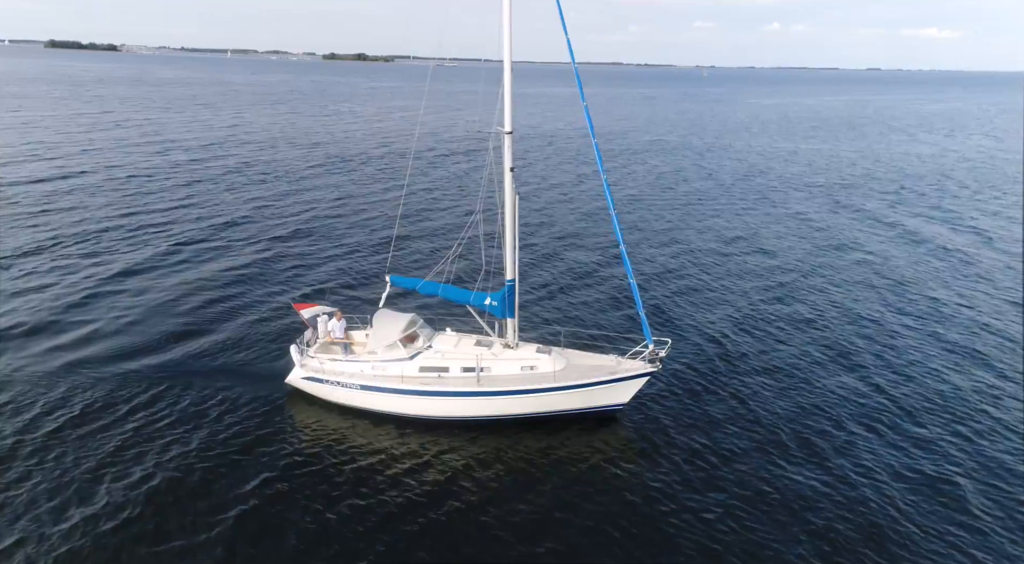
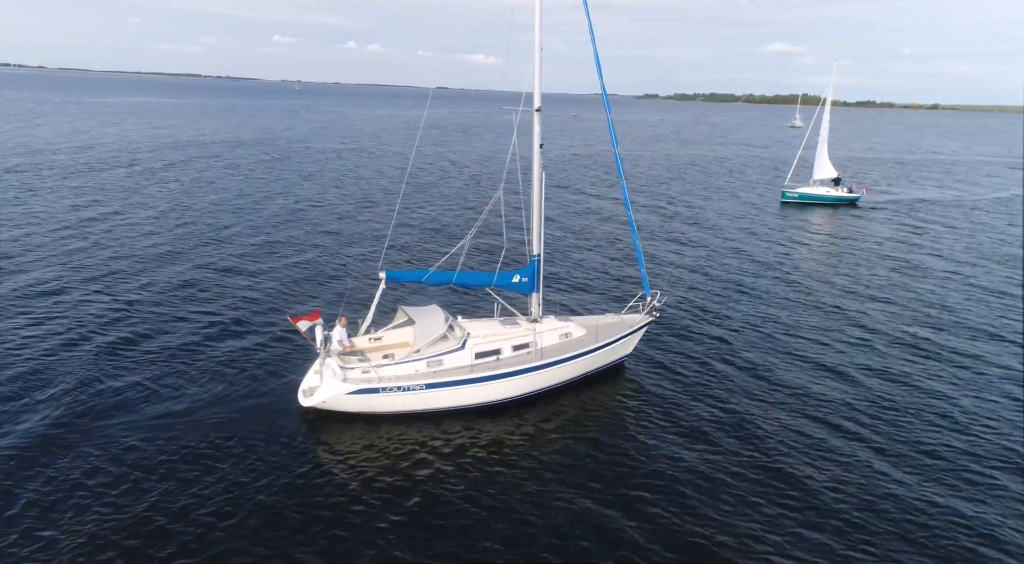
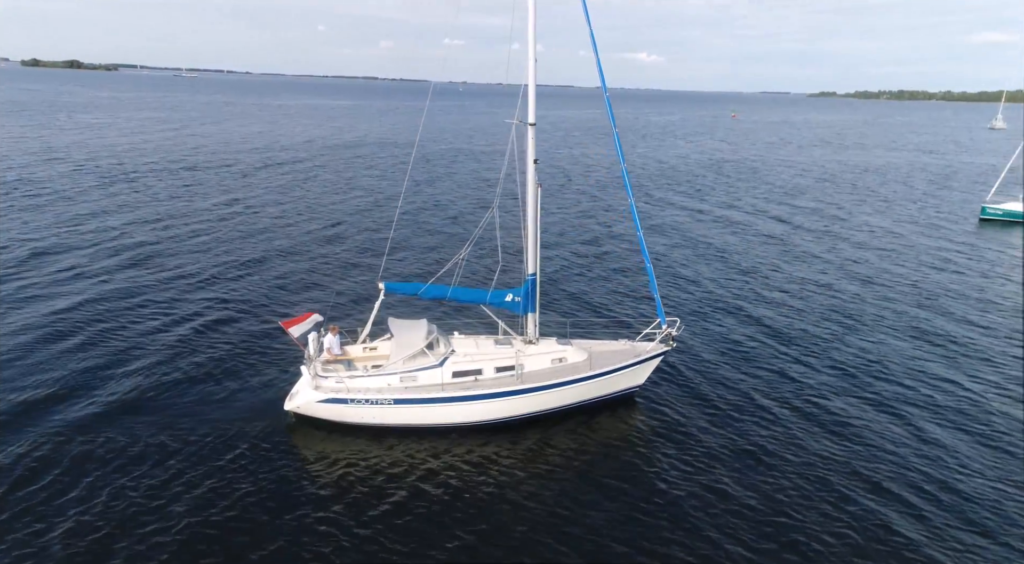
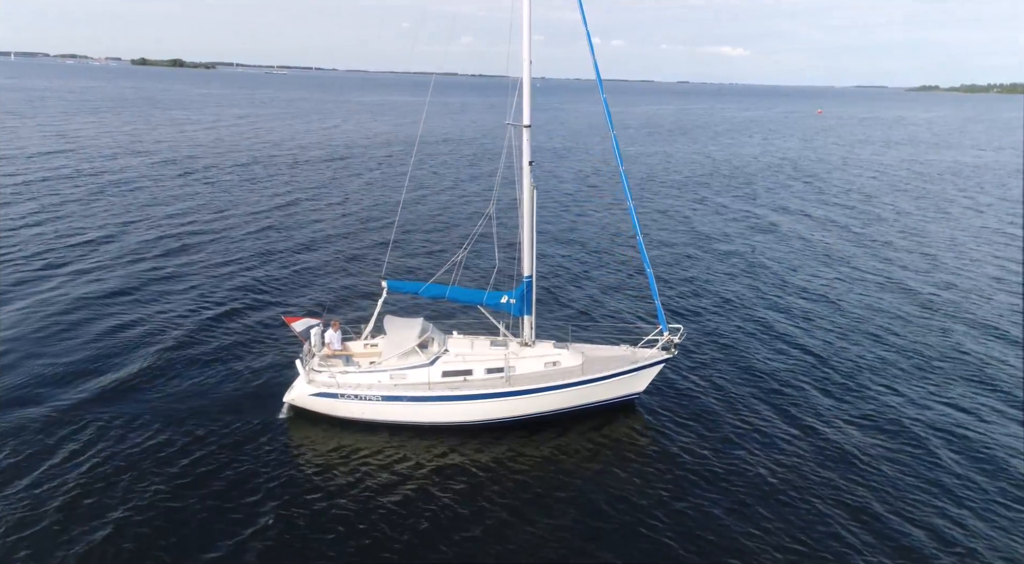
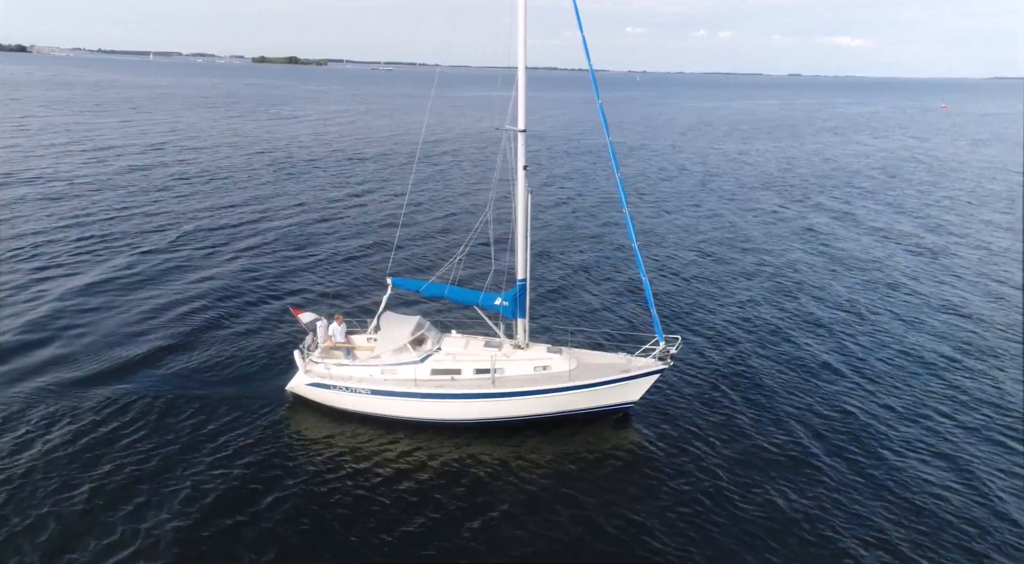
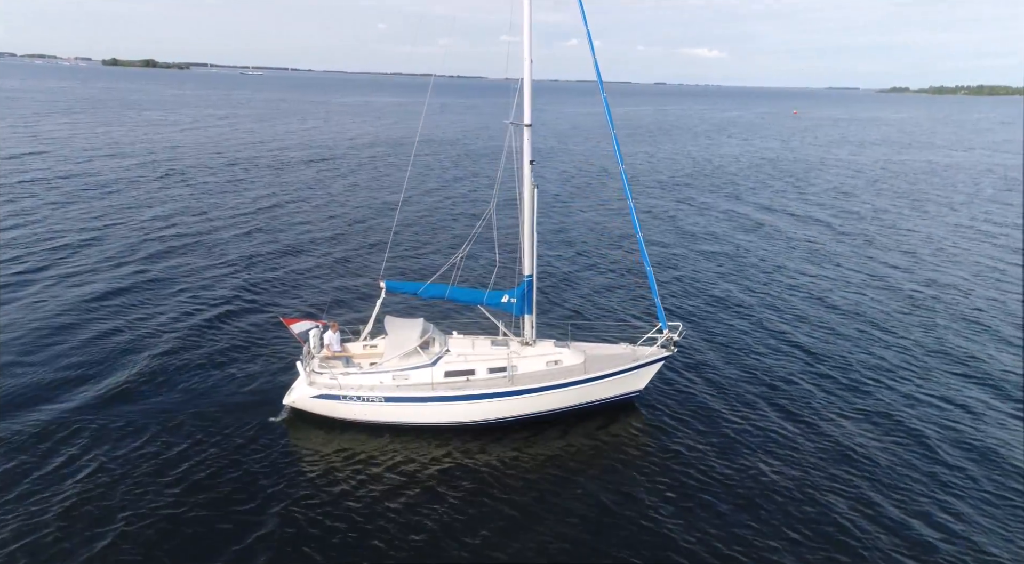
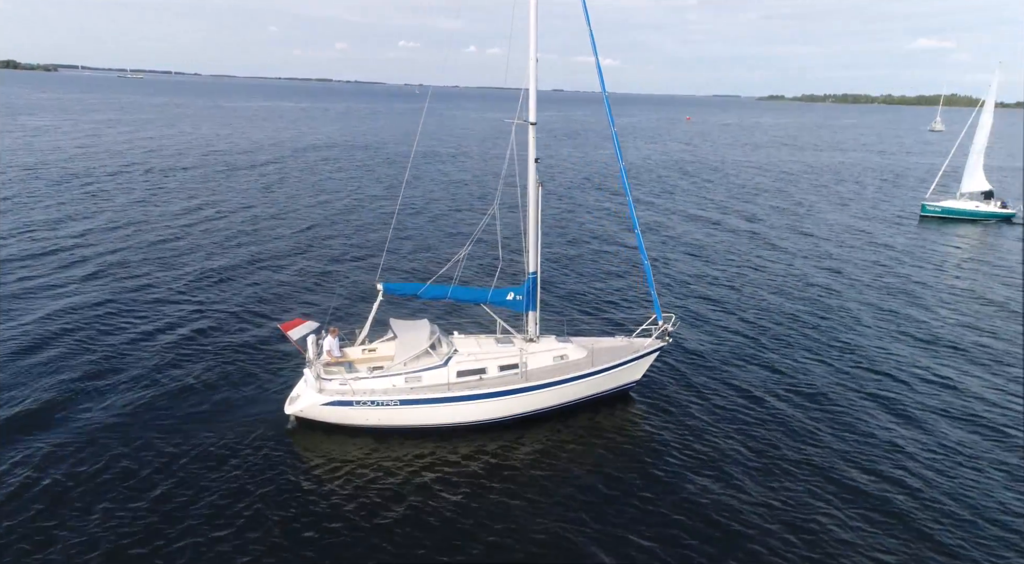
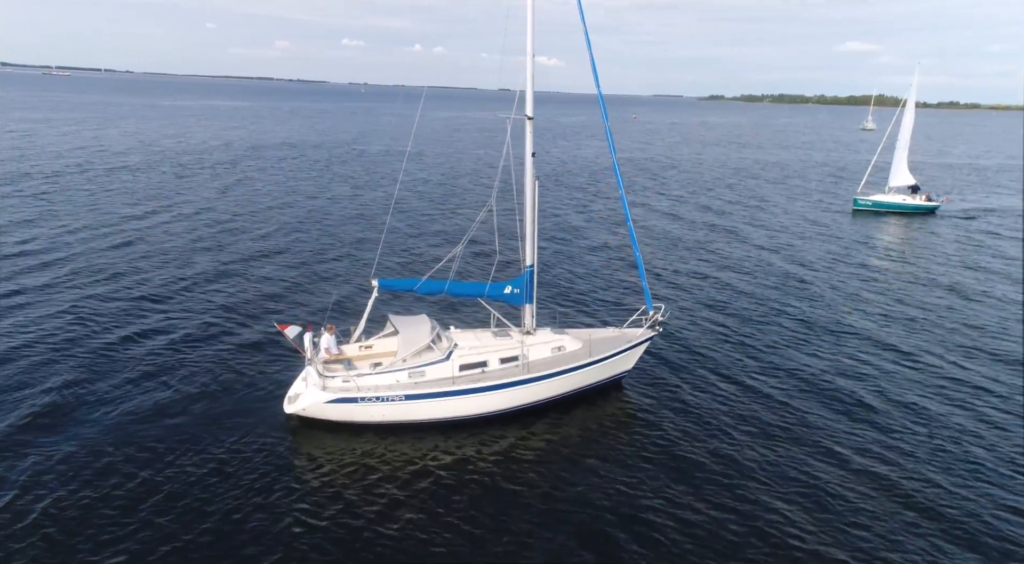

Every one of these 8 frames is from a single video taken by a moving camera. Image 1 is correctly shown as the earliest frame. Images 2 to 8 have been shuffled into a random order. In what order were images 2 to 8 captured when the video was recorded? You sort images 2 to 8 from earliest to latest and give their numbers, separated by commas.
5, 4, 6, 3, 7, 8, 2
